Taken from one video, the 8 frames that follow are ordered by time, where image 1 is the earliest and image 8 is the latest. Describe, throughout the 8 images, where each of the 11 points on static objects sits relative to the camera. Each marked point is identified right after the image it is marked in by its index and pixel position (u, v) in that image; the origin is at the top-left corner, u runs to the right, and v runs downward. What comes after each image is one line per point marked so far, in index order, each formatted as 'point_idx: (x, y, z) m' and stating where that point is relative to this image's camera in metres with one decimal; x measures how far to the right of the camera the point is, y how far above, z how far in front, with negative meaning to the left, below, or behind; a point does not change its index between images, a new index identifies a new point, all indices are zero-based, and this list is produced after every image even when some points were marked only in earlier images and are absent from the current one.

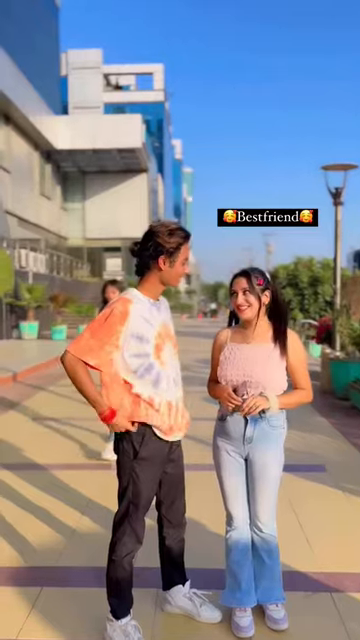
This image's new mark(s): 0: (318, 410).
0: (+2.1, -1.4, +9.1) m
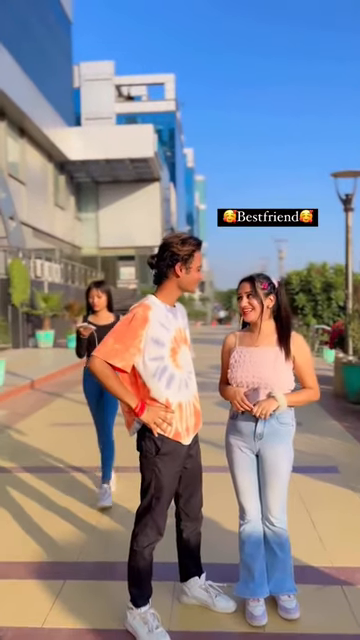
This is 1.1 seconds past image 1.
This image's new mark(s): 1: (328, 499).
0: (+2.3, -1.4, +9.2) m
1: (+1.3, -1.6, +5.4) m
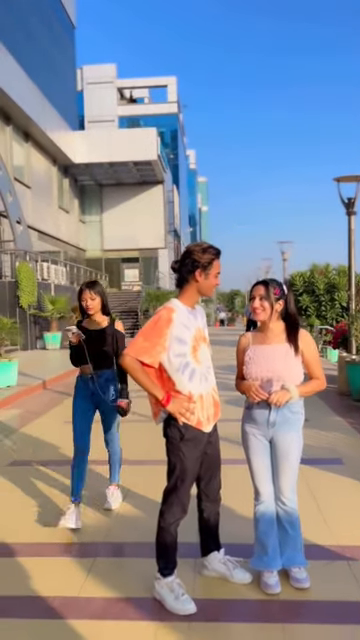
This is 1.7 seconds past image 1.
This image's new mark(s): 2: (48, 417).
0: (+2.5, -1.4, +9.6) m
1: (+1.5, -1.6, +5.8) m
2: (-2.2, -1.6, +9.9) m
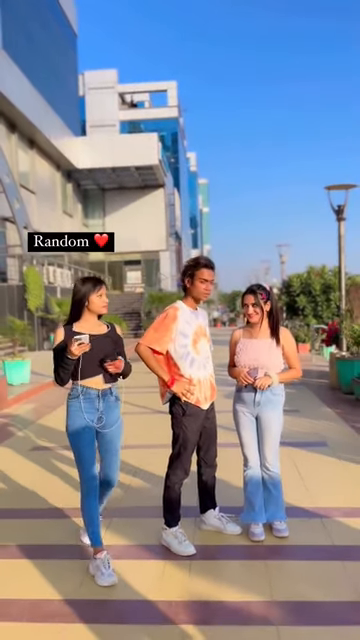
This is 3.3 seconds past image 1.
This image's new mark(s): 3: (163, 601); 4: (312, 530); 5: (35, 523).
0: (+2.5, -1.4, +10.4) m
1: (+1.5, -1.6, +6.6) m
2: (-2.1, -1.6, +10.7) m
3: (-0.1, -1.7, +3.6) m
4: (+1.0, -1.6, +4.6) m
5: (-1.2, -1.7, +5.0) m
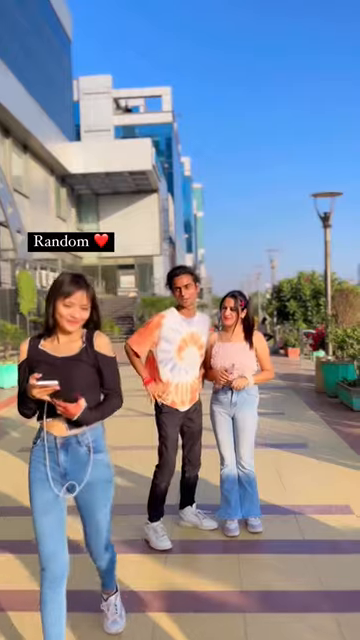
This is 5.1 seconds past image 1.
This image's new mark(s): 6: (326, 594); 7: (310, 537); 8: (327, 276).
0: (+2.3, -1.5, +10.6) m
1: (+1.3, -1.6, +6.8) m
2: (-2.3, -1.7, +10.9) m
3: (-0.2, -1.7, +3.7) m
4: (+0.8, -1.6, +4.8) m
5: (-1.3, -1.7, +5.1) m
6: (+0.9, -1.7, +3.9) m
7: (+1.0, -1.6, +4.6) m
8: (+3.3, +1.0, +13.5) m
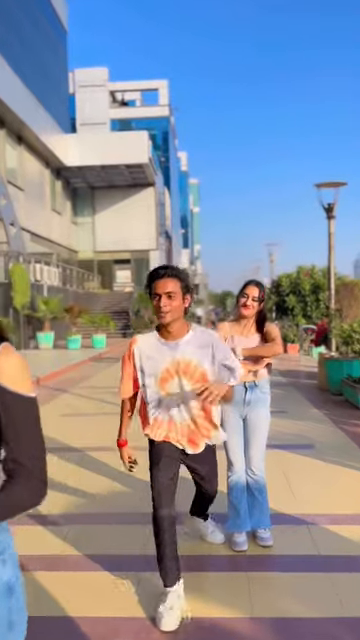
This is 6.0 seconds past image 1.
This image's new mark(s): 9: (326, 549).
0: (+2.3, -1.4, +10.2) m
1: (+1.3, -1.6, +6.4) m
2: (-2.4, -1.6, +10.4) m
3: (-0.2, -1.6, +3.3) m
4: (+0.8, -1.6, +4.3) m
5: (-1.3, -1.6, +4.7) m
6: (+1.0, -1.7, +3.4) m
7: (+1.0, -1.6, +4.1) m
8: (+3.3, +1.1, +13.0) m
9: (+1.0, -1.6, +4.2) m
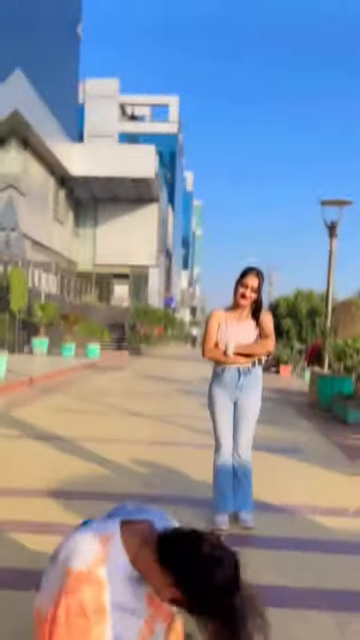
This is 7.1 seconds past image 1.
0: (+2.1, -1.7, +10.3) m
1: (+1.2, -1.6, +6.4) m
2: (-2.5, -1.5, +10.5) m
3: (-0.3, -1.4, +3.4) m
4: (+0.7, -1.5, +4.4) m
5: (-1.5, -1.4, +4.7) m
6: (+0.8, -1.6, +3.5) m
7: (+0.9, -1.5, +4.2) m
8: (+3.2, +0.7, +13.2) m
9: (+0.9, -1.5, +4.2) m
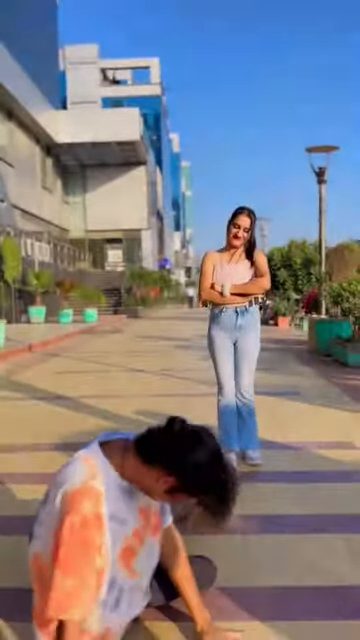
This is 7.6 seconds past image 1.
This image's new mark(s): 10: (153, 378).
0: (+2.1, -0.7, +10.3) m
1: (+1.2, -1.0, +6.5) m
2: (-2.5, -0.9, +10.5) m
3: (-0.3, -1.1, +3.4) m
4: (+0.8, -1.0, +4.5) m
5: (-1.4, -1.1, +4.8) m
6: (+0.9, -1.2, +3.5) m
7: (+0.9, -1.1, +4.2) m
8: (+3.1, +1.8, +13.1) m
9: (+0.9, -1.1, +4.3) m
10: (-0.4, -0.9, +9.0) m
